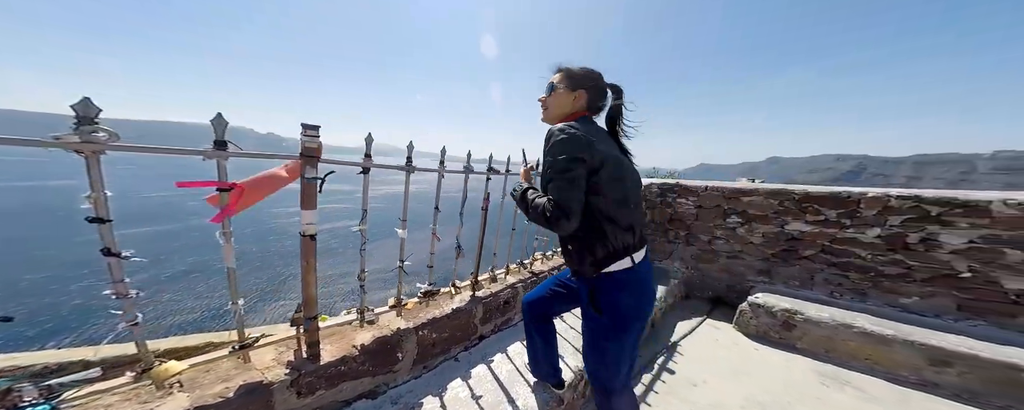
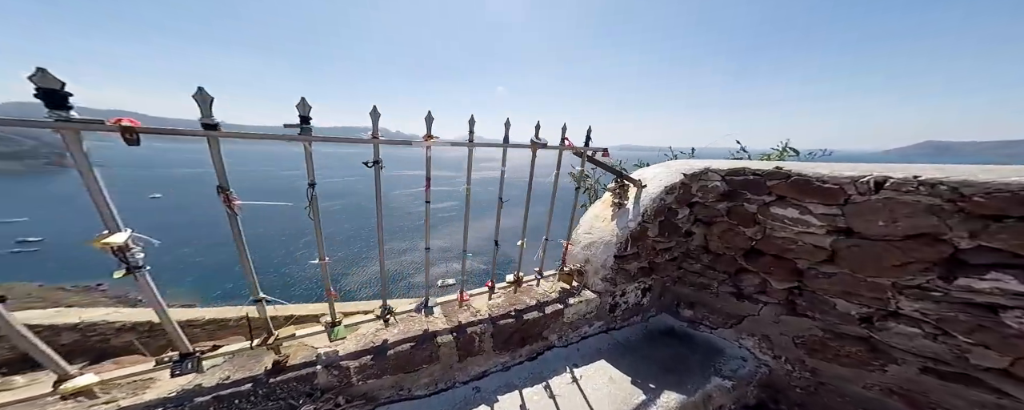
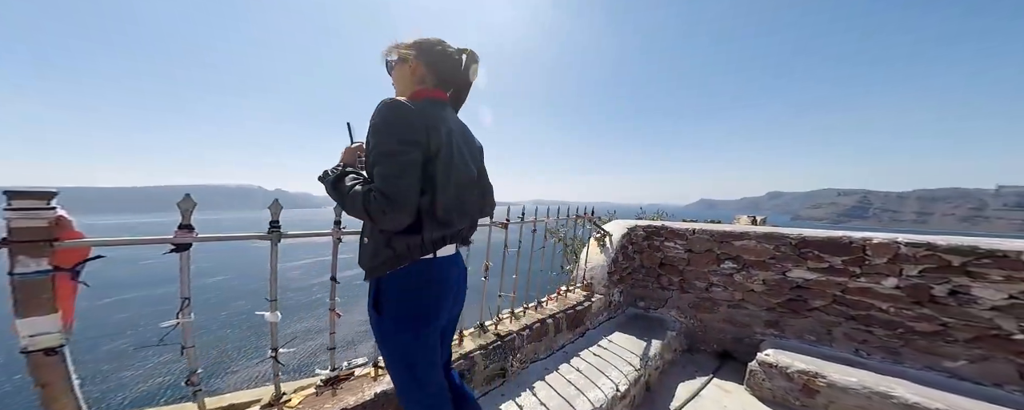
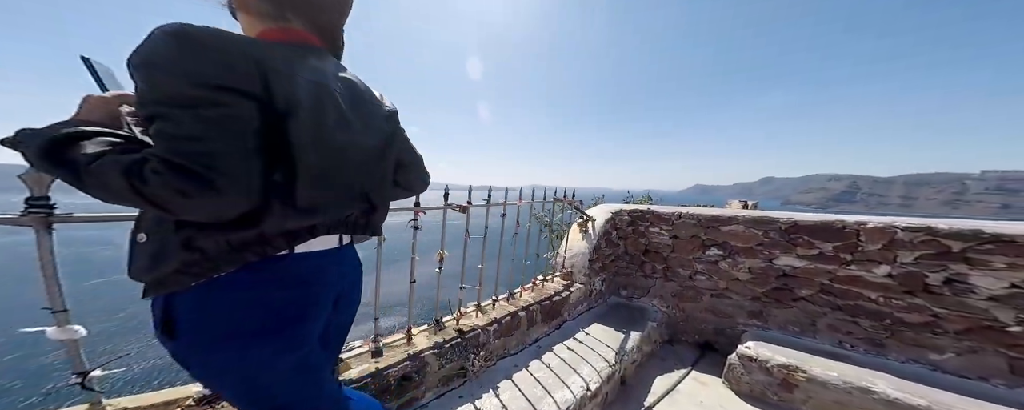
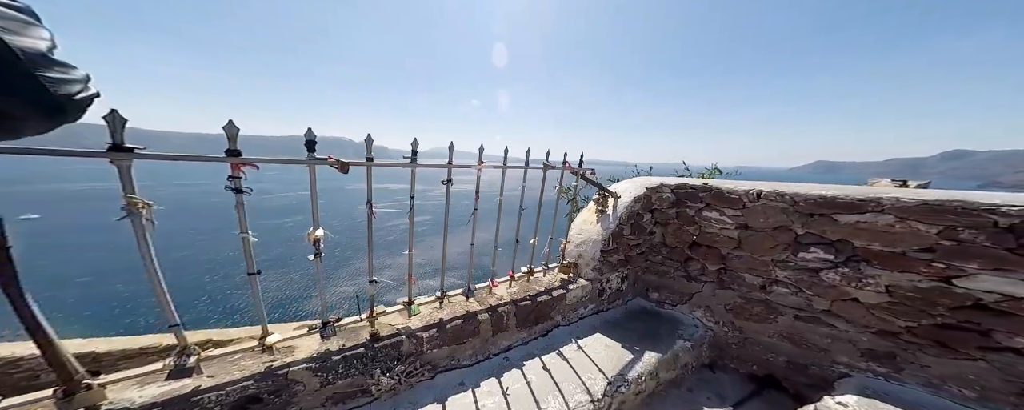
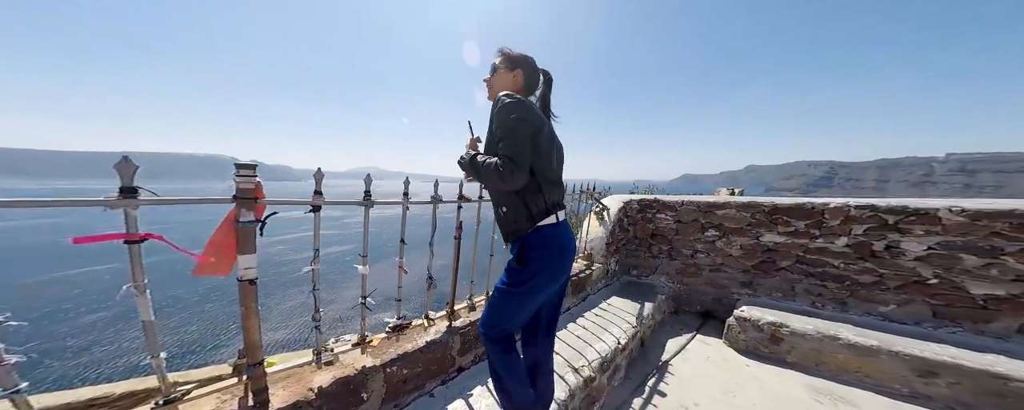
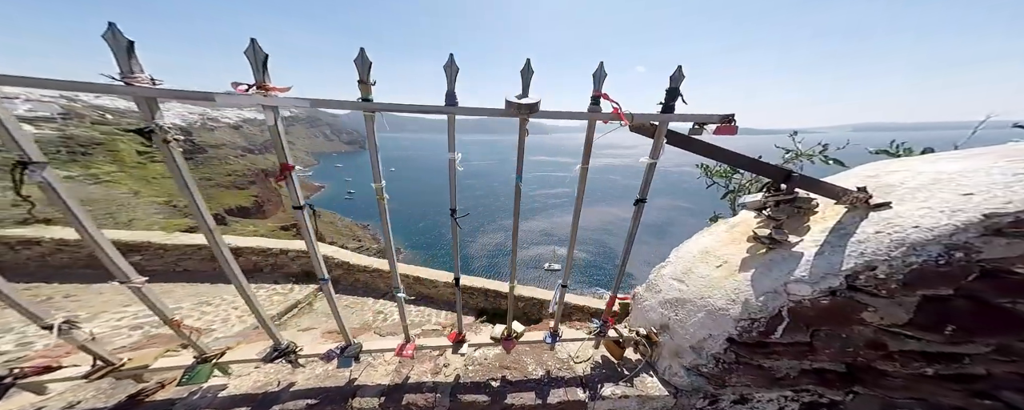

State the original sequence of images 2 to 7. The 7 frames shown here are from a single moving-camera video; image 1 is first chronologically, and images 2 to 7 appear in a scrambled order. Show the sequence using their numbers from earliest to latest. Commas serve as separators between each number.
6, 3, 4, 5, 2, 7
